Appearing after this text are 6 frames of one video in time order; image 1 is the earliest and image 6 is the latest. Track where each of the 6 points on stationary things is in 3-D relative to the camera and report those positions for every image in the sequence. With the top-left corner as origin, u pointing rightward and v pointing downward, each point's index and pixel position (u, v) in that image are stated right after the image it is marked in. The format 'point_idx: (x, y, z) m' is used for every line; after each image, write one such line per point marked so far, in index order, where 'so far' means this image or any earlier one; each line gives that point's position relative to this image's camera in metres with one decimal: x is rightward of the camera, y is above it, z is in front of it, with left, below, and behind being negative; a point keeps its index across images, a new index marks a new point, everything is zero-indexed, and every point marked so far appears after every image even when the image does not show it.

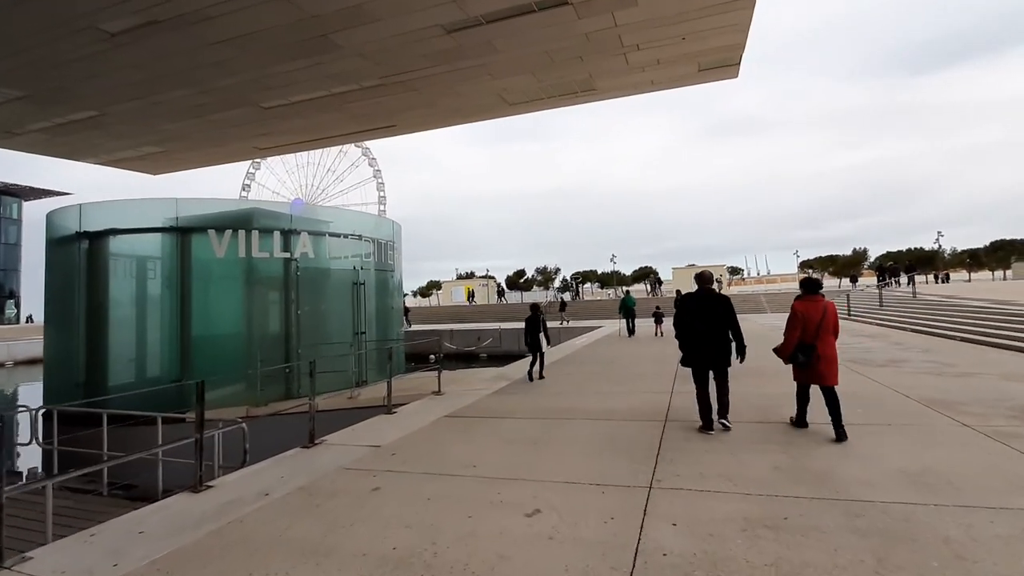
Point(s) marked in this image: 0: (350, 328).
0: (-4.2, -1.0, +12.5) m
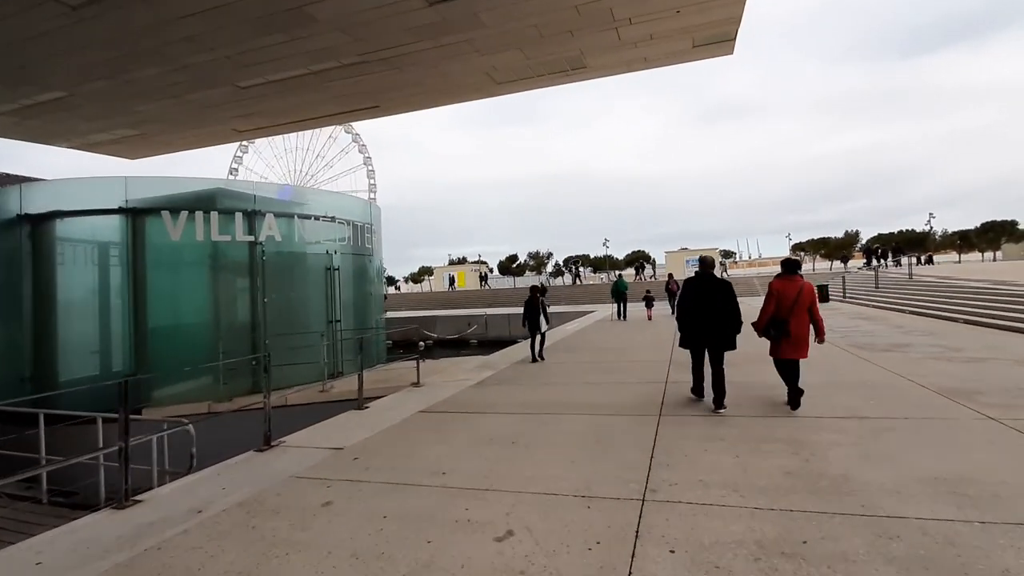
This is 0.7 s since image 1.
0: (-4.5, -0.7, +11.8) m
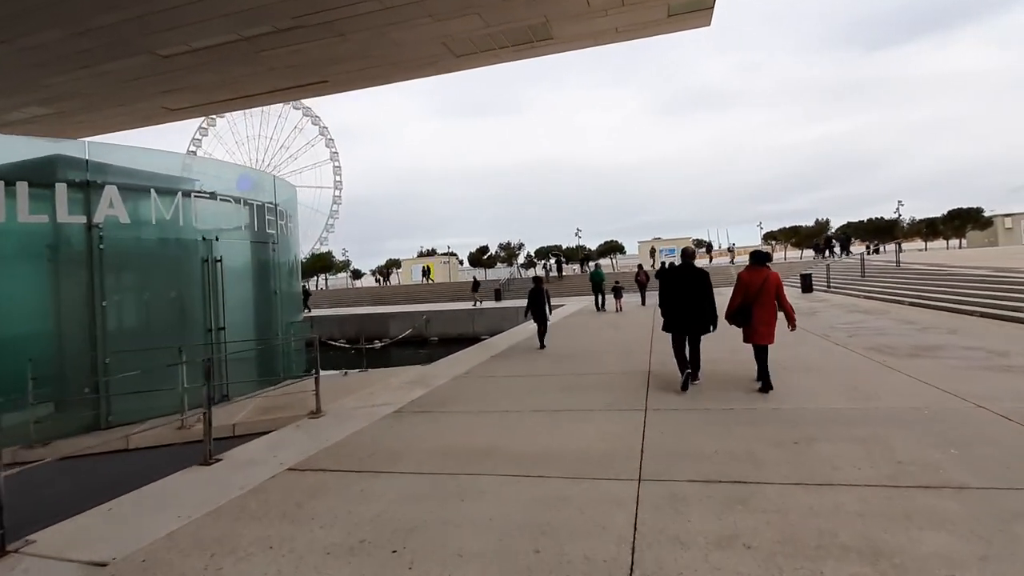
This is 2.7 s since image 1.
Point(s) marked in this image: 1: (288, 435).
0: (-5.6, -0.7, +9.2) m
1: (-2.7, -1.8, +6.2) m
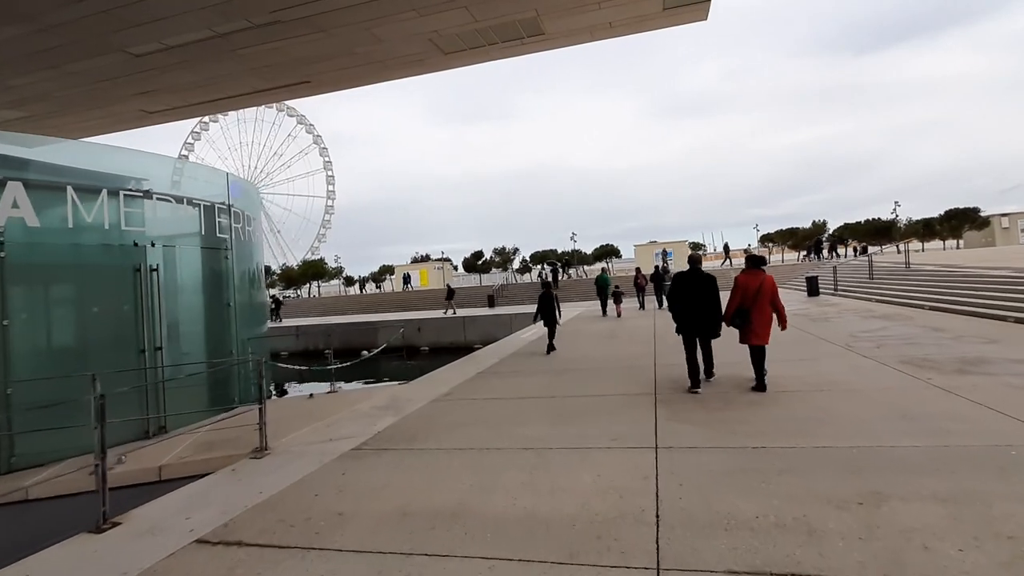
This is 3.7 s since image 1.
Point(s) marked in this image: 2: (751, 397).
0: (-5.8, -0.9, +8.1) m
1: (-2.9, -1.9, +5.0) m
2: (+3.0, -1.3, +6.2) m
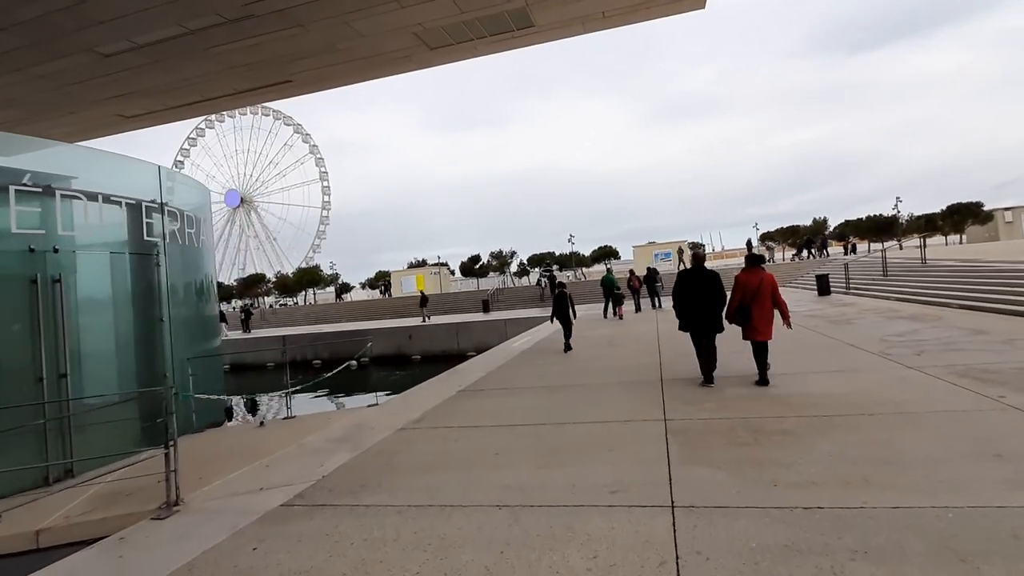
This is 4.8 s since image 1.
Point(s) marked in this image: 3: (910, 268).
0: (-6.1, -1.0, +6.9) m
1: (-3.1, -2.0, +3.8) m
2: (+2.7, -1.3, +5.0) m
3: (+15.7, +0.8, +20.0) m
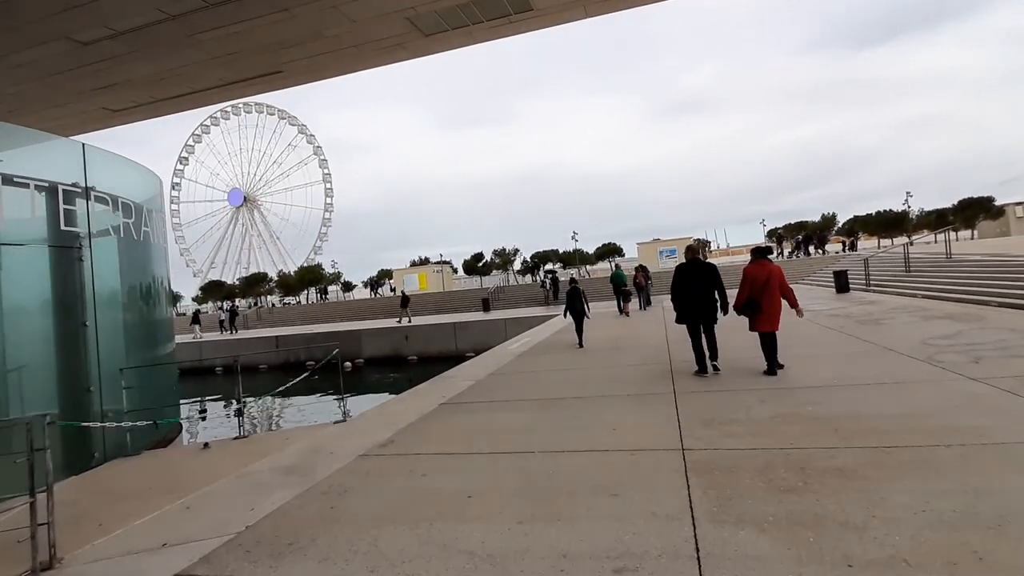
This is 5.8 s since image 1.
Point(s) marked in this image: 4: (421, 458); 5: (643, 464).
0: (-6.2, -1.0, +5.8) m
1: (-3.3, -2.0, +2.7) m
2: (+2.5, -1.3, +3.9) m
3: (+15.7, +0.9, +18.8) m
4: (-0.9, -1.7, +5.0) m
5: (+1.1, -1.5, +4.1) m
